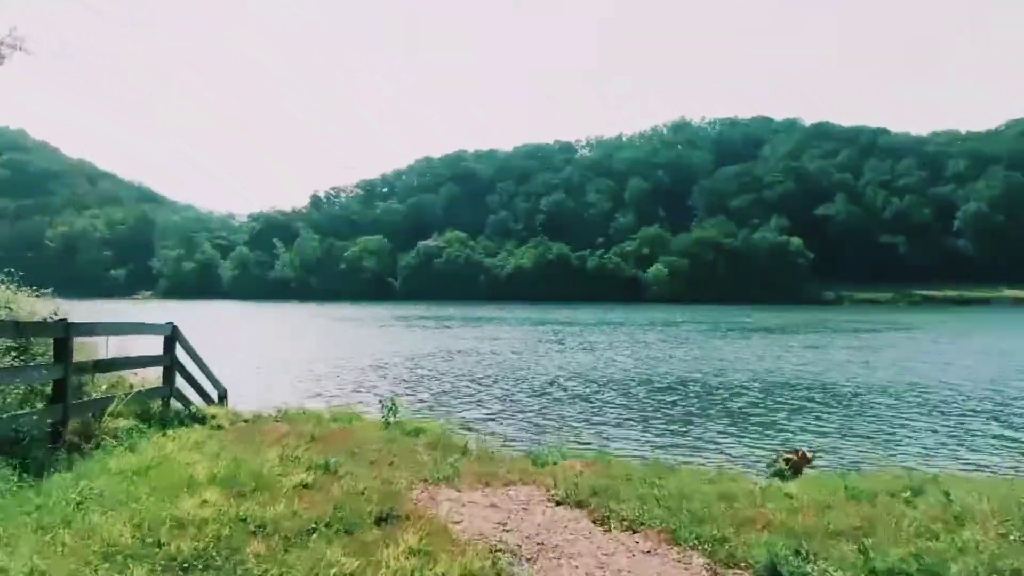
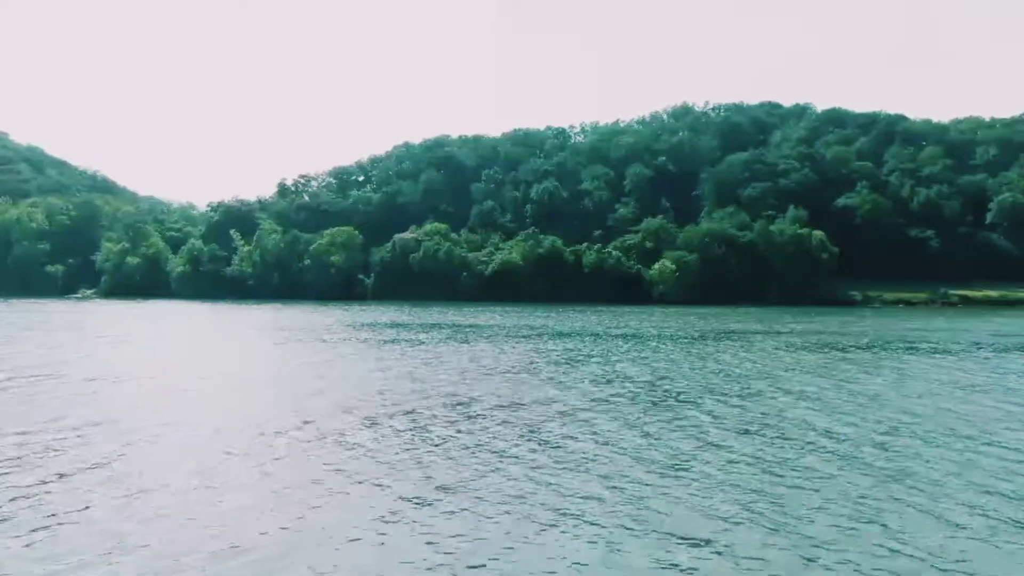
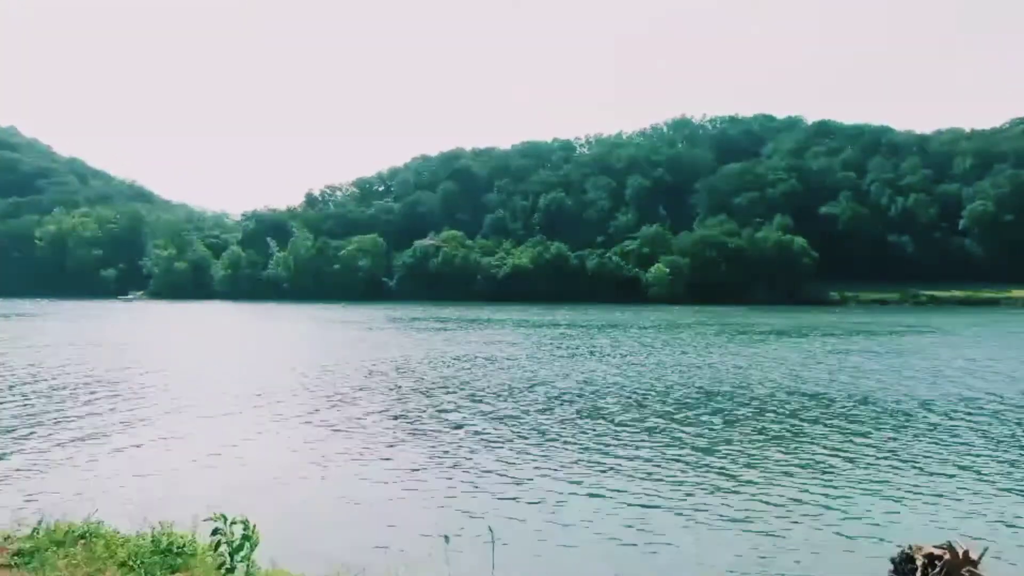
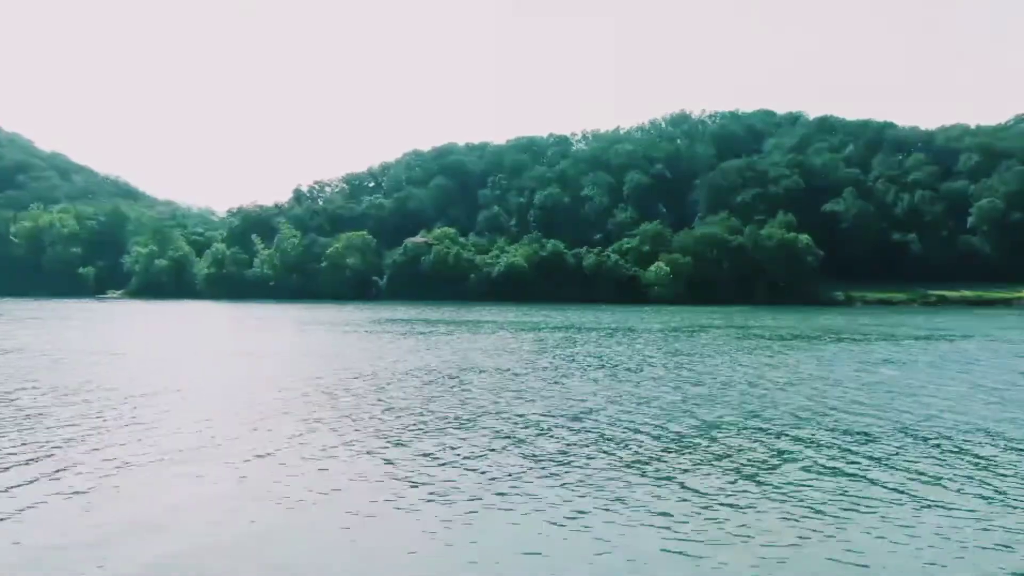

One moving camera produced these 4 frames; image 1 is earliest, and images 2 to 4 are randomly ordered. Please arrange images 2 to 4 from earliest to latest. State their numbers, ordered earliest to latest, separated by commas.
3, 4, 2
